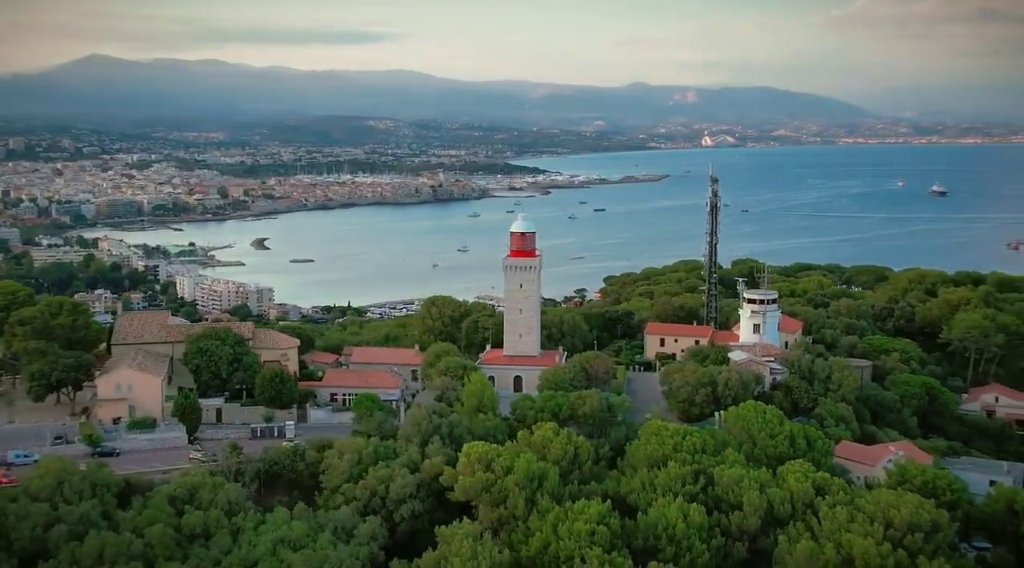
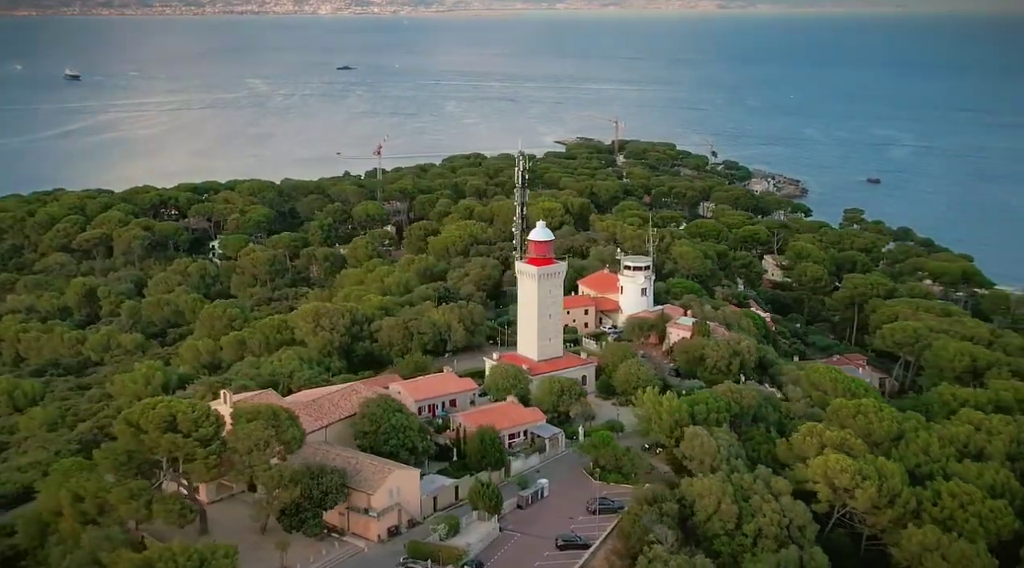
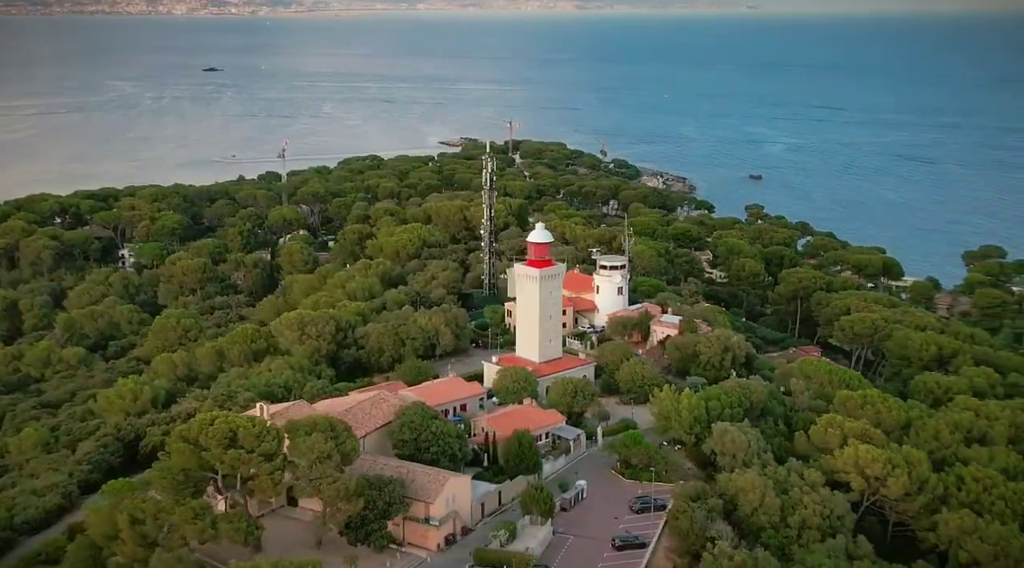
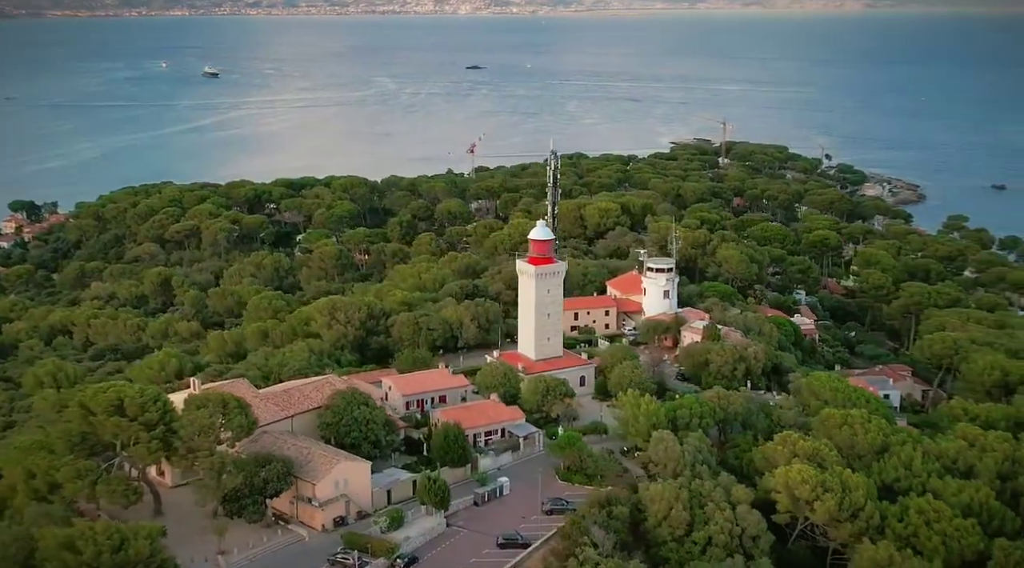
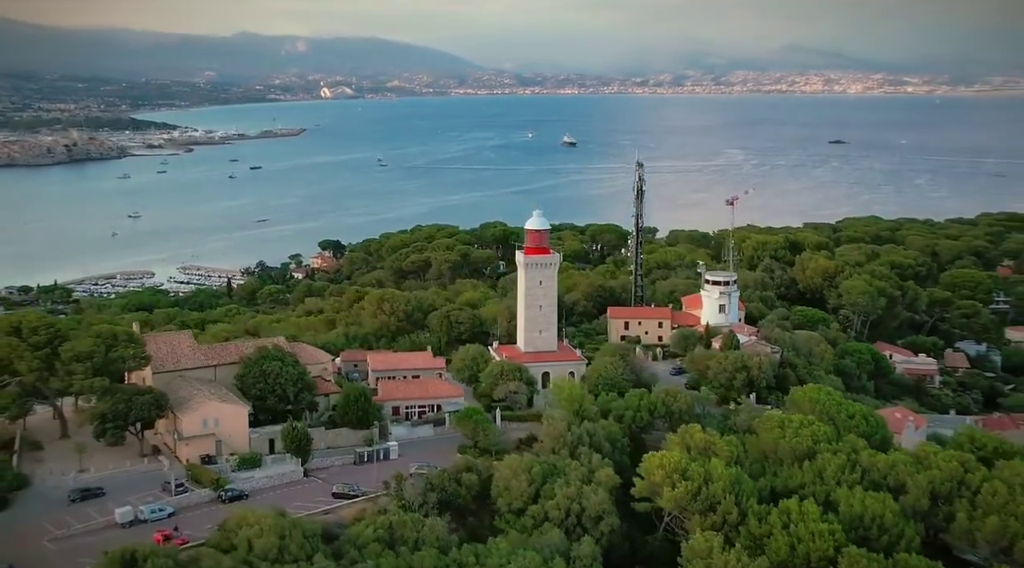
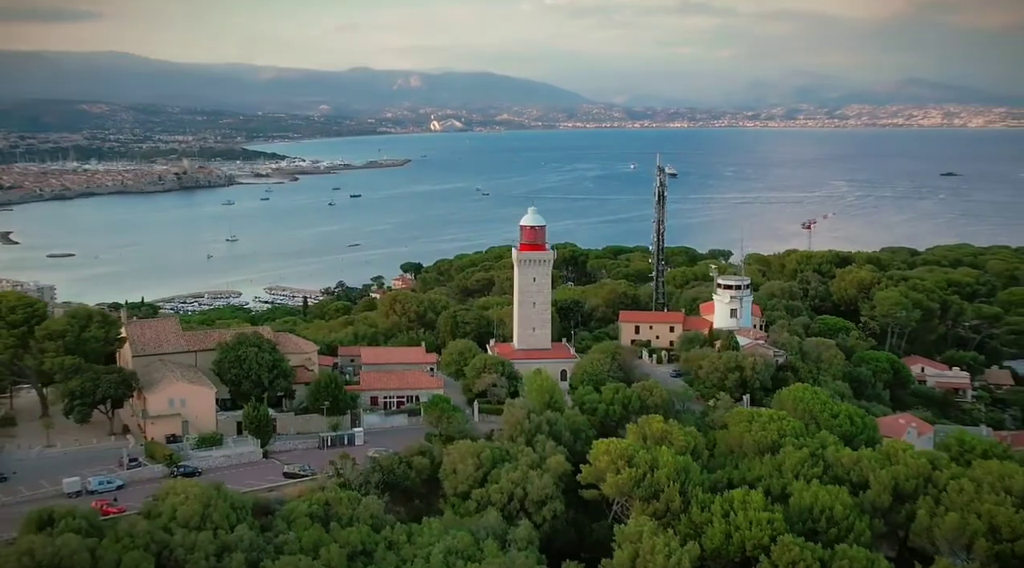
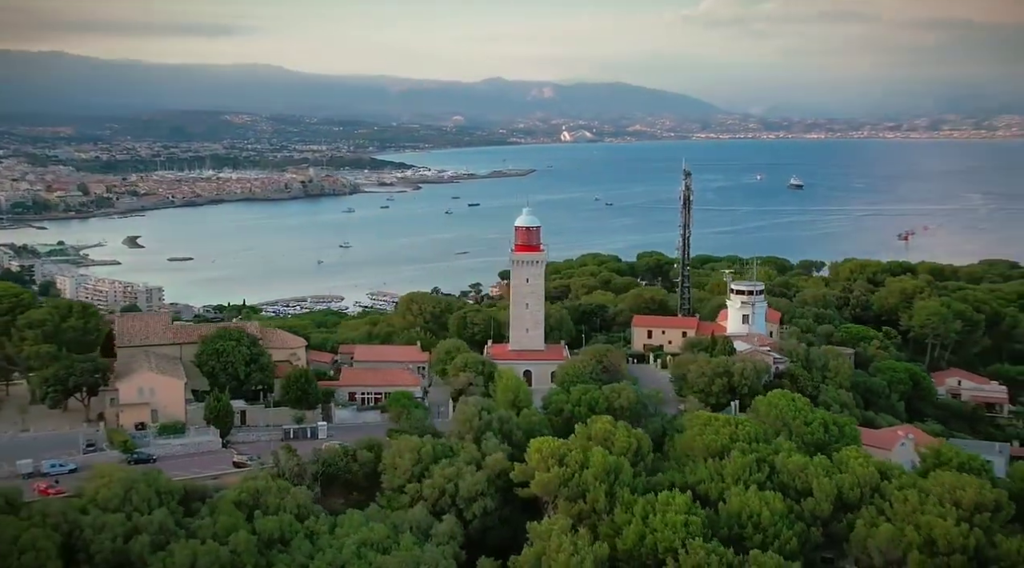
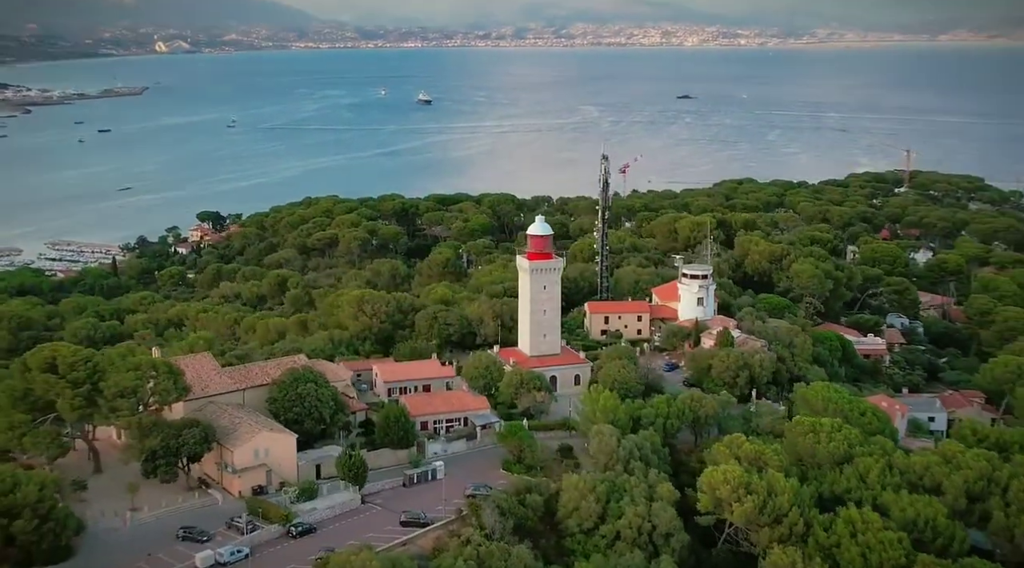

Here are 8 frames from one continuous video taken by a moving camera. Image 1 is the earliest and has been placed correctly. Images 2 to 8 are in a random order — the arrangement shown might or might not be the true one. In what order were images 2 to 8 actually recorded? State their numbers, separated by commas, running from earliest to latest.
7, 6, 5, 8, 4, 2, 3
